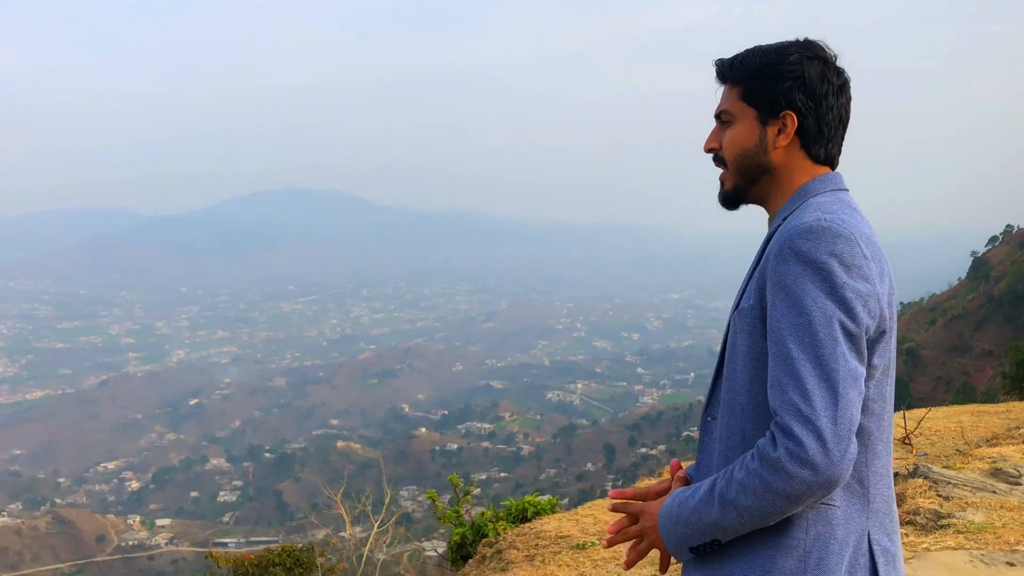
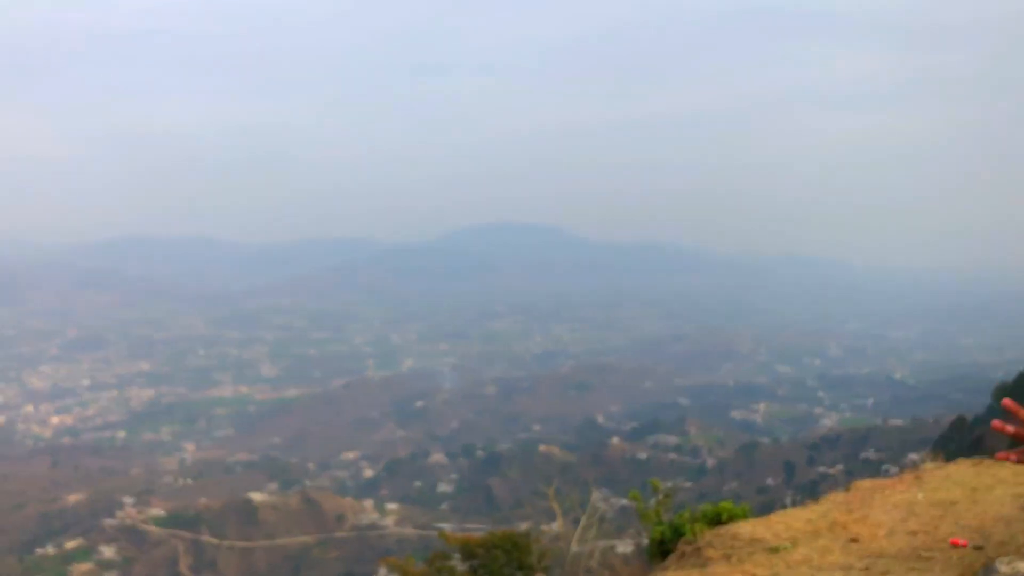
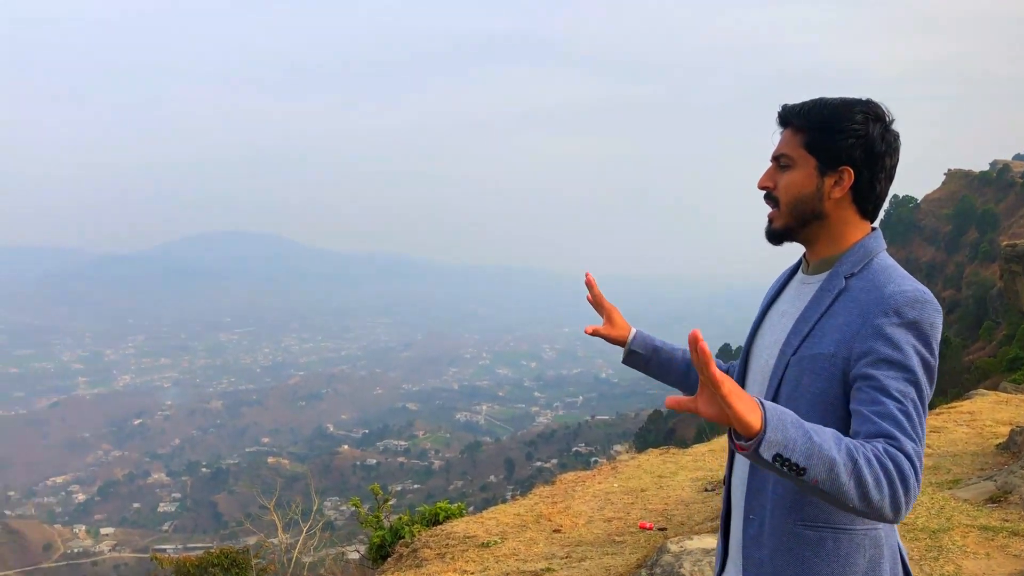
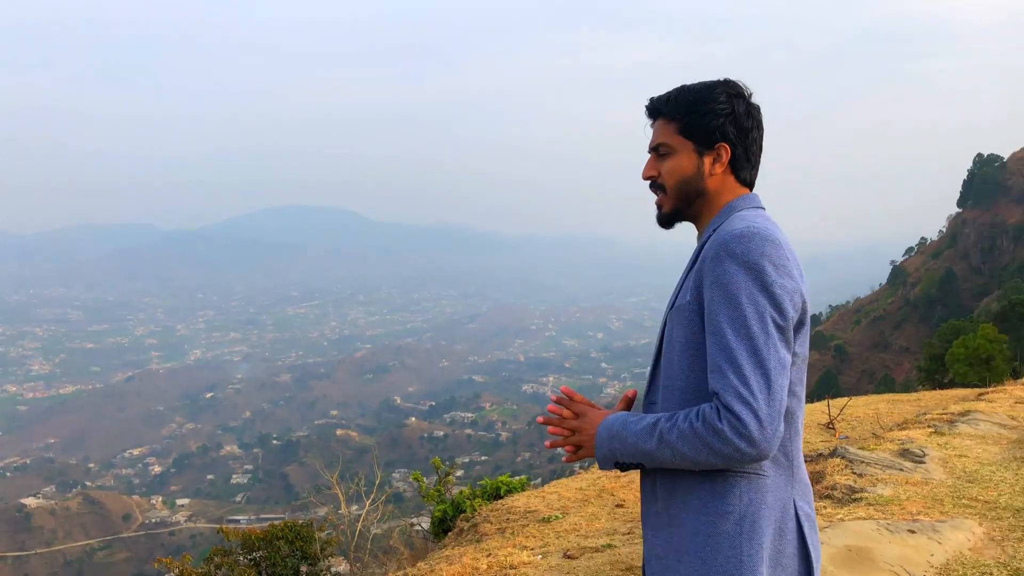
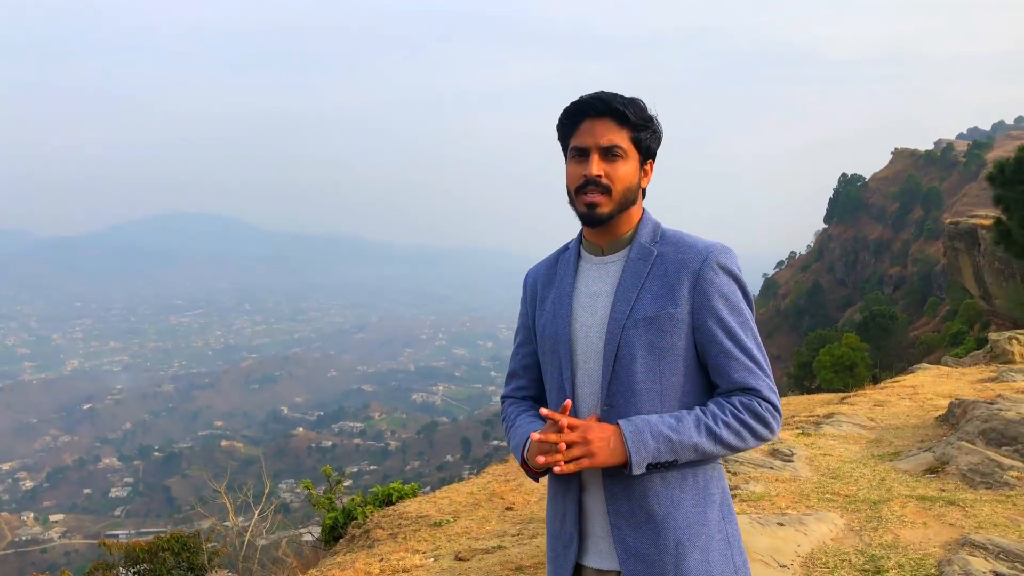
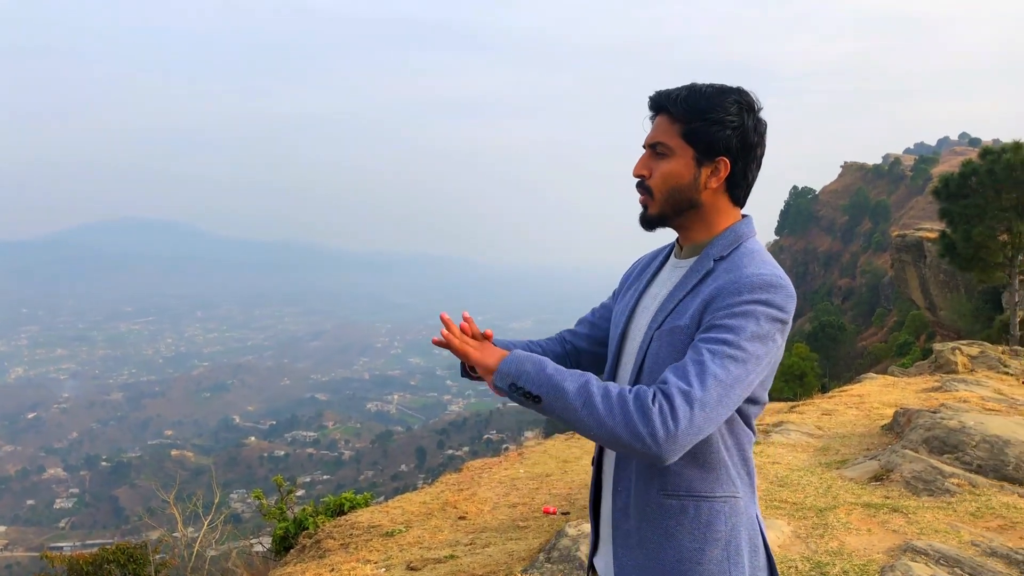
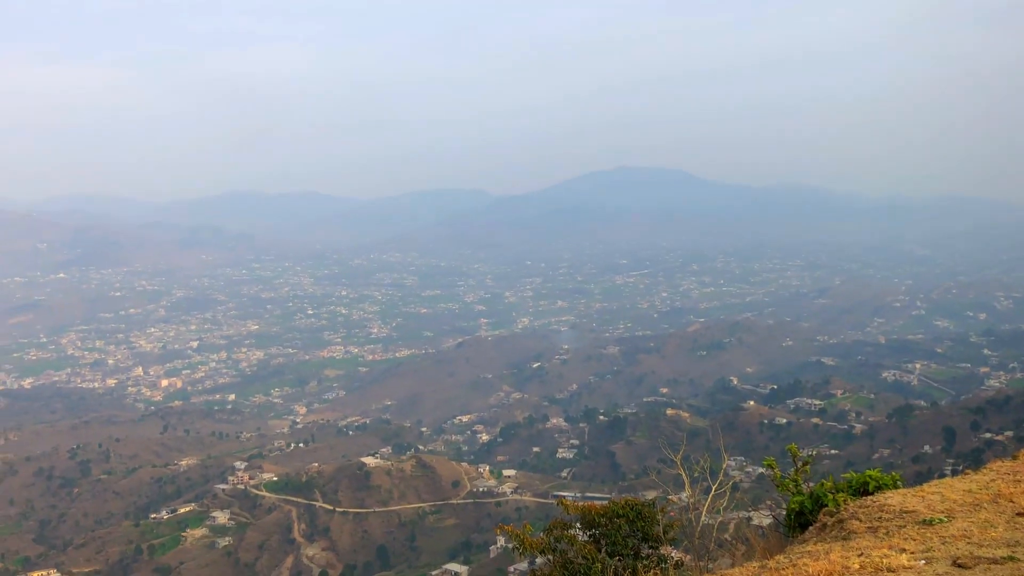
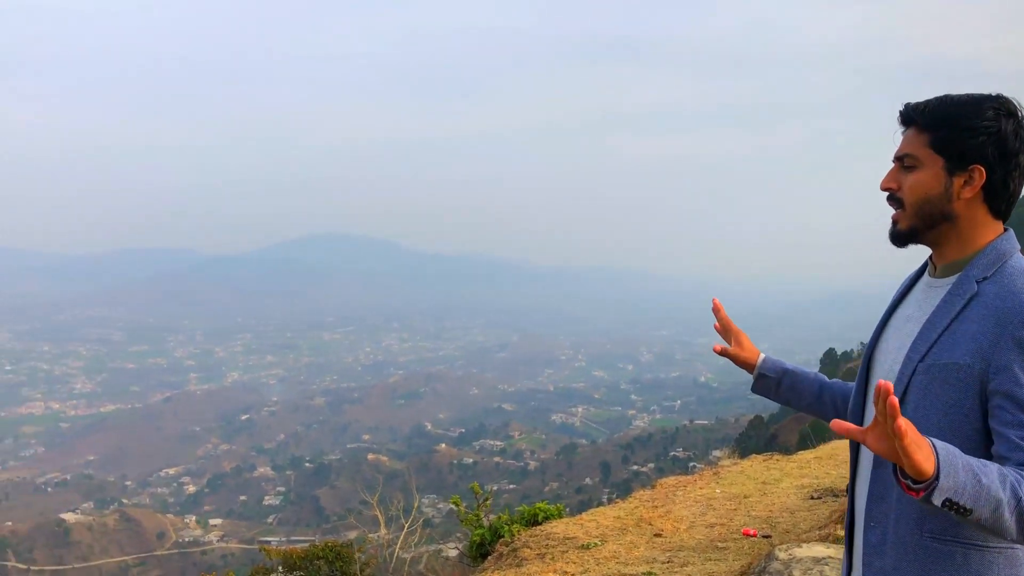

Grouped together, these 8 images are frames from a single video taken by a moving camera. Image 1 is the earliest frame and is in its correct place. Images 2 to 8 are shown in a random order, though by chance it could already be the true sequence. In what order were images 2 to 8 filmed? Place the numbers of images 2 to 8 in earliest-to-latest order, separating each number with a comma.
4, 5, 6, 3, 8, 2, 7
